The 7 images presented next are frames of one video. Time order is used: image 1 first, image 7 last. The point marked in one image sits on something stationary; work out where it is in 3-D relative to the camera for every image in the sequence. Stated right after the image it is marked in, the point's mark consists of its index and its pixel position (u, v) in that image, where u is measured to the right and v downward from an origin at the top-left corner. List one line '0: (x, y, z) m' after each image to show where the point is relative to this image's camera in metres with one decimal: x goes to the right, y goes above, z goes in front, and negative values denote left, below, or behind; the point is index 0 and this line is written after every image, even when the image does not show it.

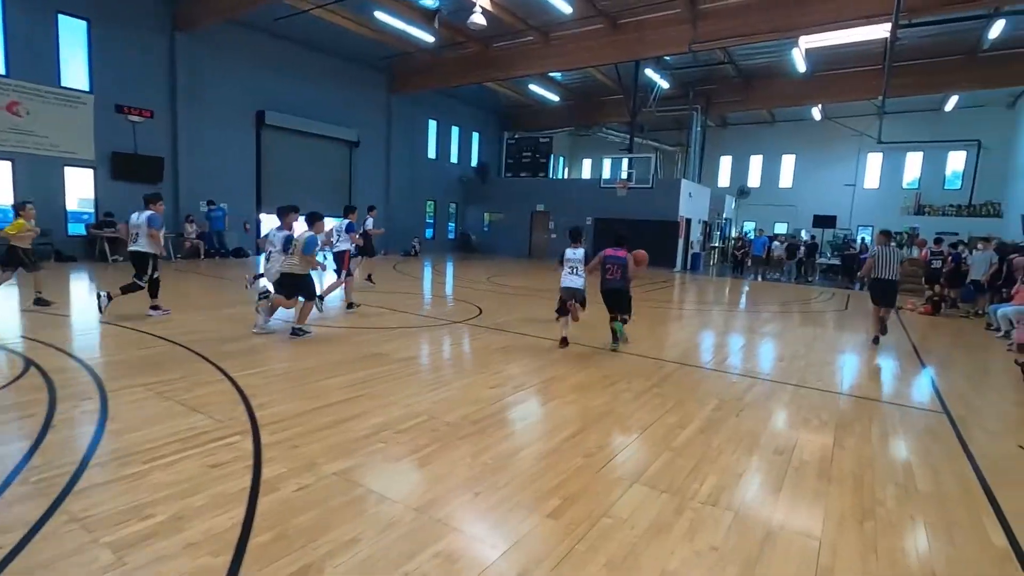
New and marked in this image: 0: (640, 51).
0: (+2.9, +5.3, +11.9) m
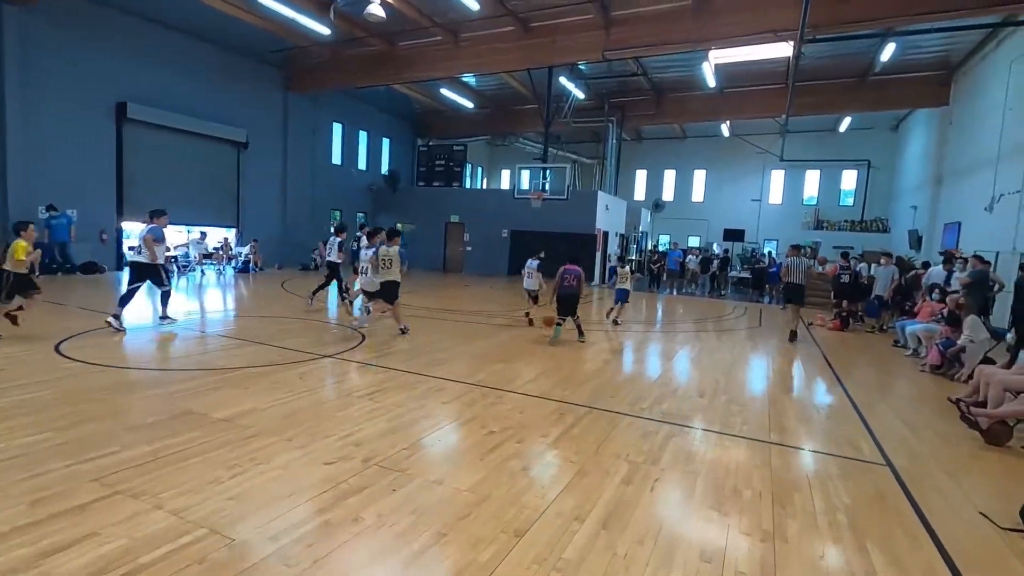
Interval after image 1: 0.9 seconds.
0: (+0.9, +4.9, +11.4) m
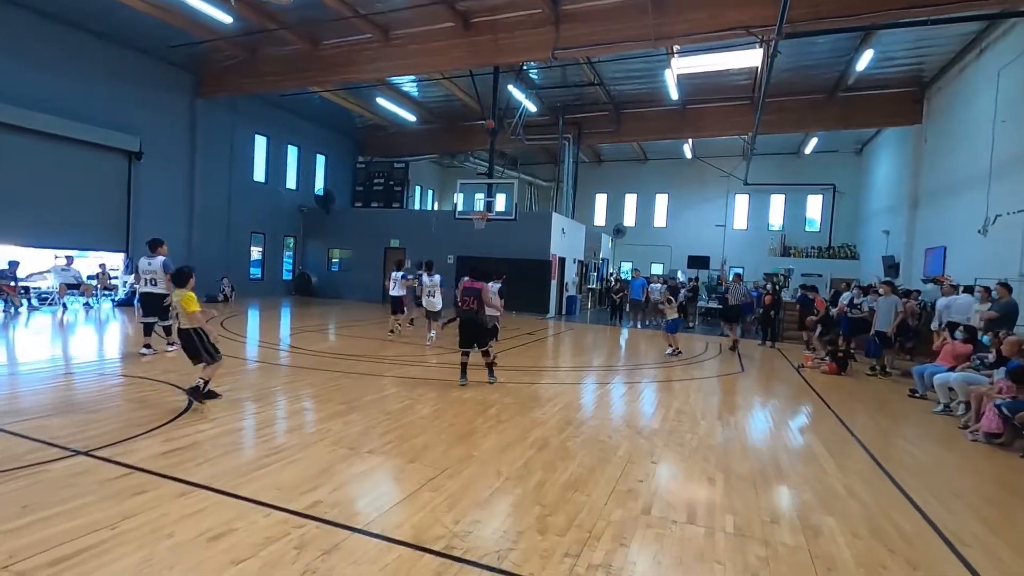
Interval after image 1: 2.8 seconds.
0: (-0.3, +4.3, +9.9) m
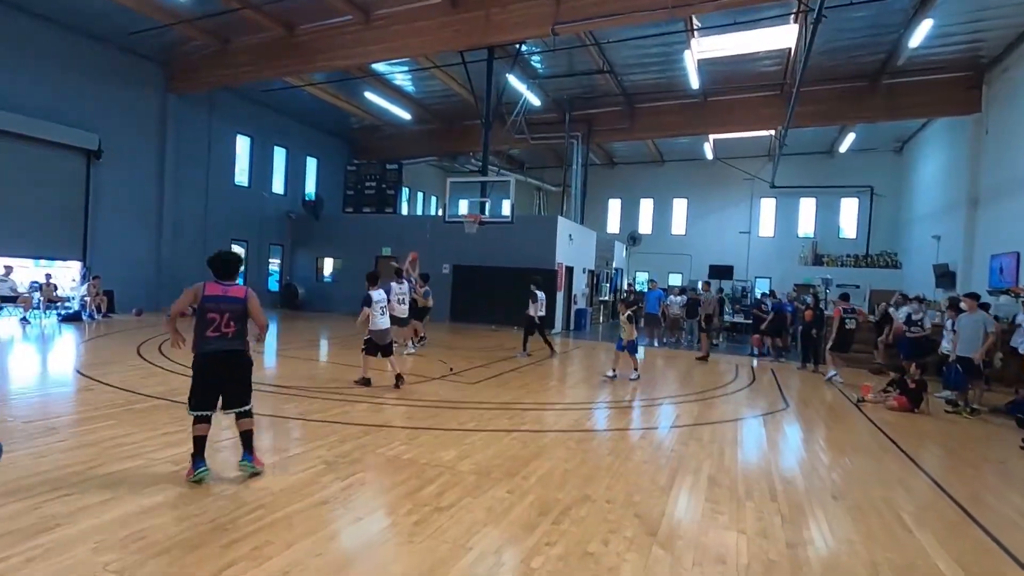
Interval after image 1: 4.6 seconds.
0: (-0.4, +4.1, +8.6) m
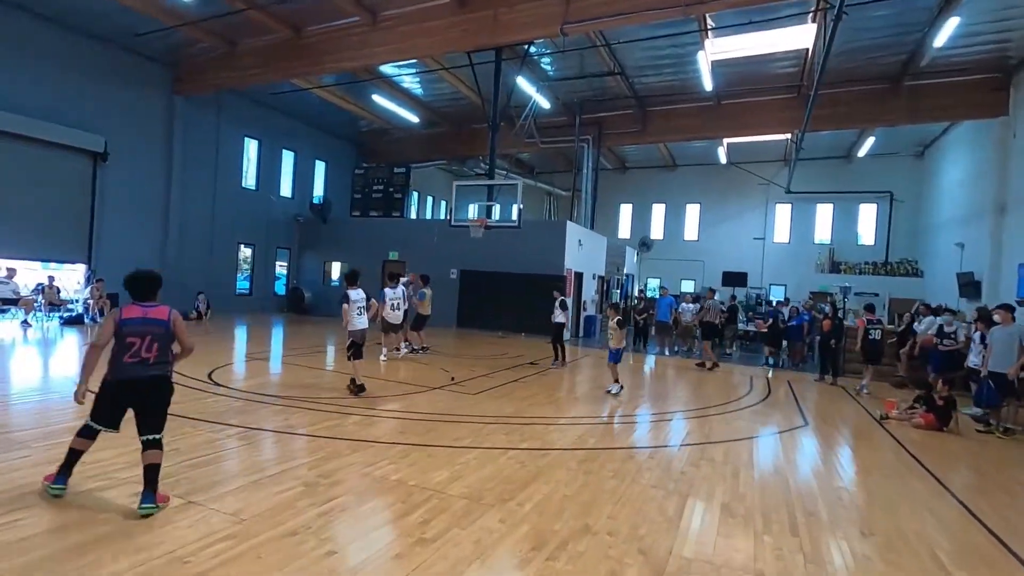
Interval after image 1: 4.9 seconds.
0: (-0.2, +4.0, +8.4) m
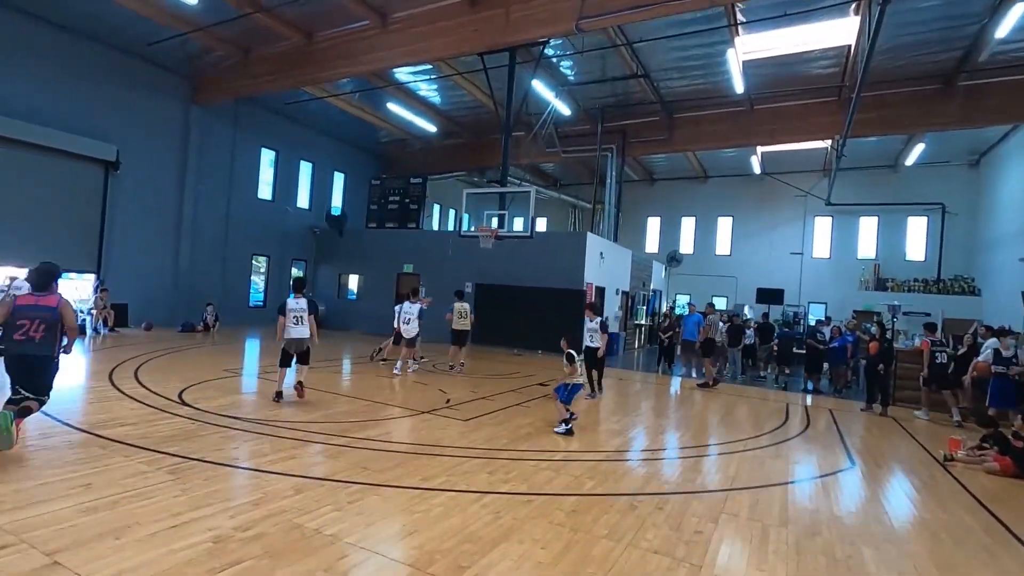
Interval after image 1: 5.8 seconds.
0: (0.0, +3.8, +7.9) m
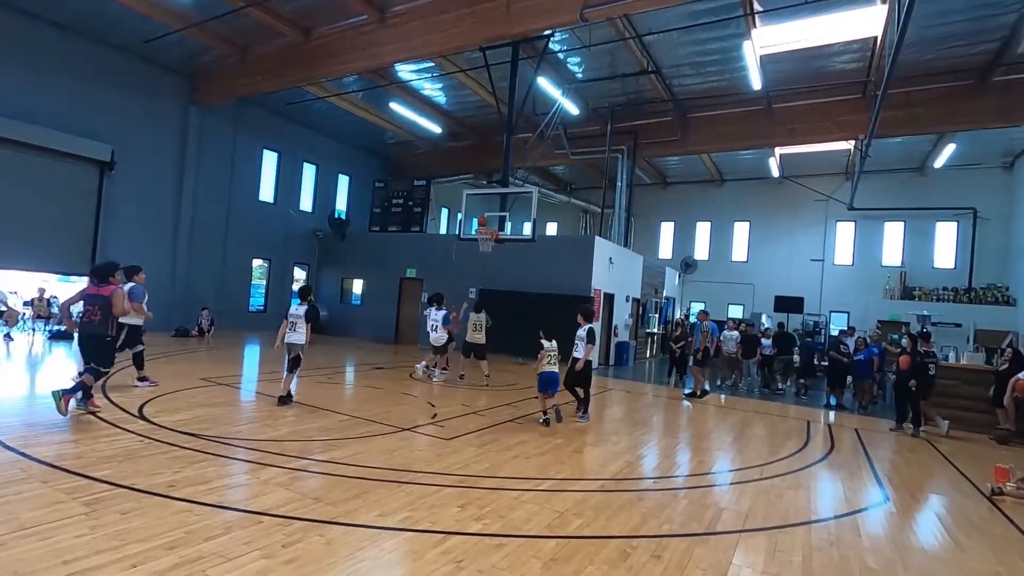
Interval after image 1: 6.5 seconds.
0: (0.0, +3.7, +7.5) m
